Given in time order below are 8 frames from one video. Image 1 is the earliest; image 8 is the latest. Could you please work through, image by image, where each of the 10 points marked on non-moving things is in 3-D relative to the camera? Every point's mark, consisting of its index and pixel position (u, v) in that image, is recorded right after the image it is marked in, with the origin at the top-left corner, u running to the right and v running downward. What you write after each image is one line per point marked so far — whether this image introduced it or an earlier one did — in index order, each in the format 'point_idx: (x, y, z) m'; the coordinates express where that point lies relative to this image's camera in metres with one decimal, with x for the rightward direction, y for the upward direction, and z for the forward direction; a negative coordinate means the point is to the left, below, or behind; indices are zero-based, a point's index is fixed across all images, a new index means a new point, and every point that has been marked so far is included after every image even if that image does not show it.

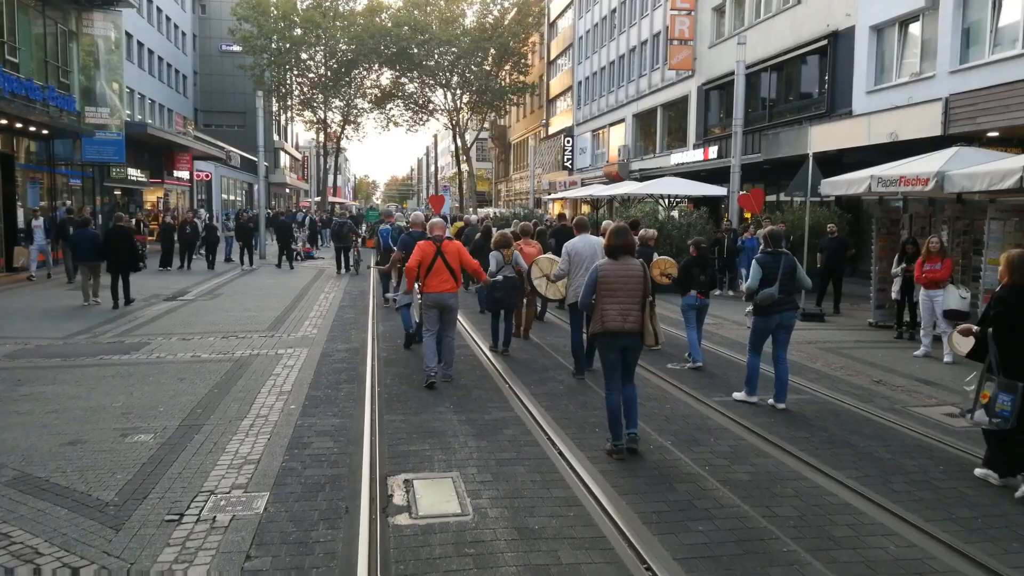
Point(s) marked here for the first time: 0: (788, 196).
0: (+5.5, +1.8, +15.9) m
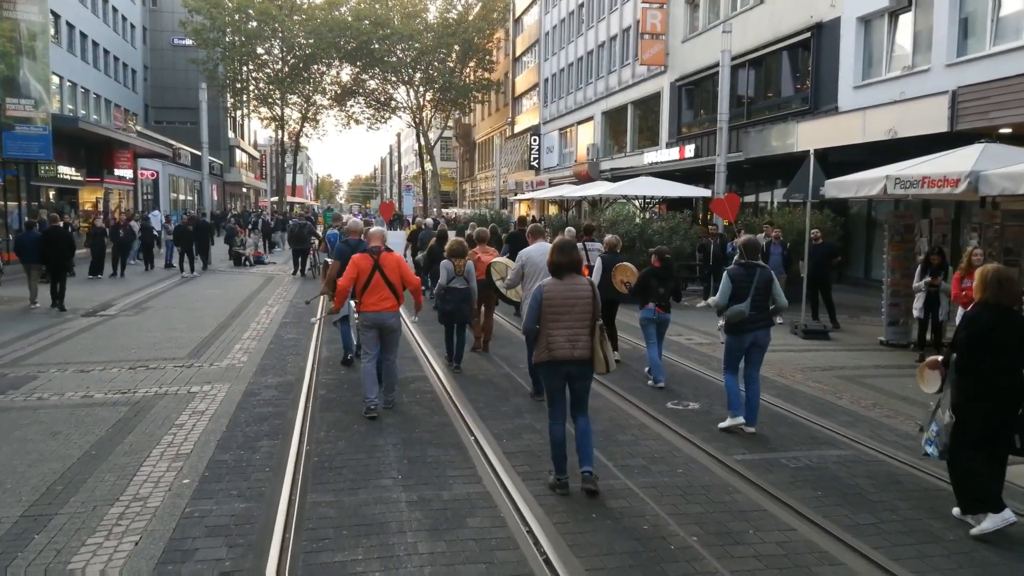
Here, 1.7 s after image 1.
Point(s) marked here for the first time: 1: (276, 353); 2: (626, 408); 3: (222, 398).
0: (+4.9, +1.6, +14.3) m
1: (-3.3, -0.9, +11.3) m
2: (+1.2, -1.2, +8.3) m
3: (-3.1, -1.2, +8.6) m
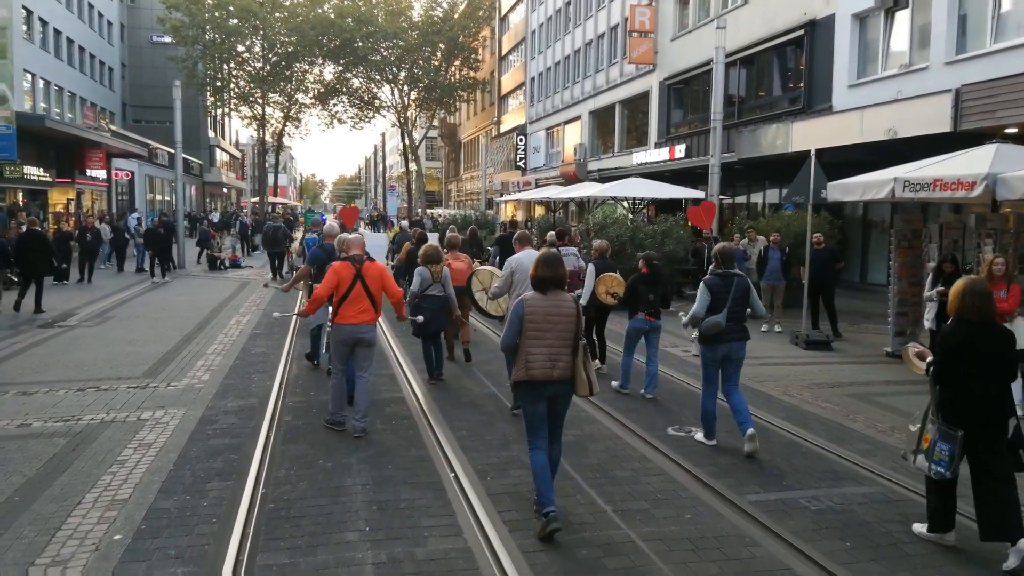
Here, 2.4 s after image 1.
0: (+4.6, +1.5, +13.6) m
1: (-3.5, -1.1, +10.5) m
2: (+1.1, -1.4, +7.5) m
3: (-3.3, -1.3, +7.8) m
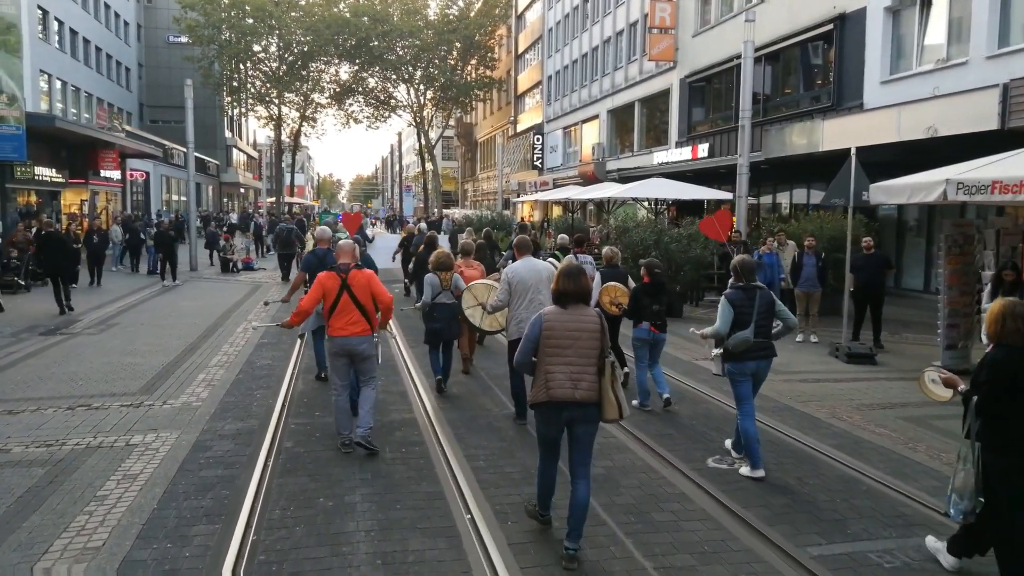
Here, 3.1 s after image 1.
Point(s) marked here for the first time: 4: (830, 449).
0: (+4.9, +1.3, +12.8) m
1: (-3.3, -1.2, +9.8) m
2: (+1.3, -1.5, +6.7) m
3: (-3.1, -1.5, +7.1) m
4: (+2.9, -1.5, +7.4) m
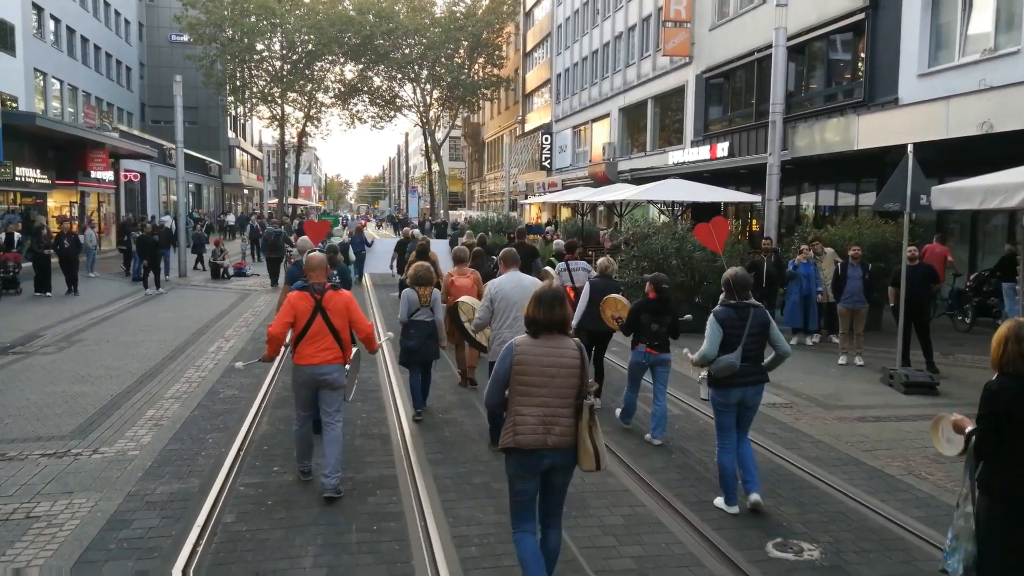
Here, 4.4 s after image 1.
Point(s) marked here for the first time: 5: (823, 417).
0: (+5.0, +1.1, +11.2) m
1: (-3.2, -1.4, +8.3) m
2: (+1.3, -1.7, +5.2) m
3: (-3.1, -1.7, +5.6) m
4: (+2.9, -1.7, +5.8) m
5: (+3.4, -1.4, +8.8) m
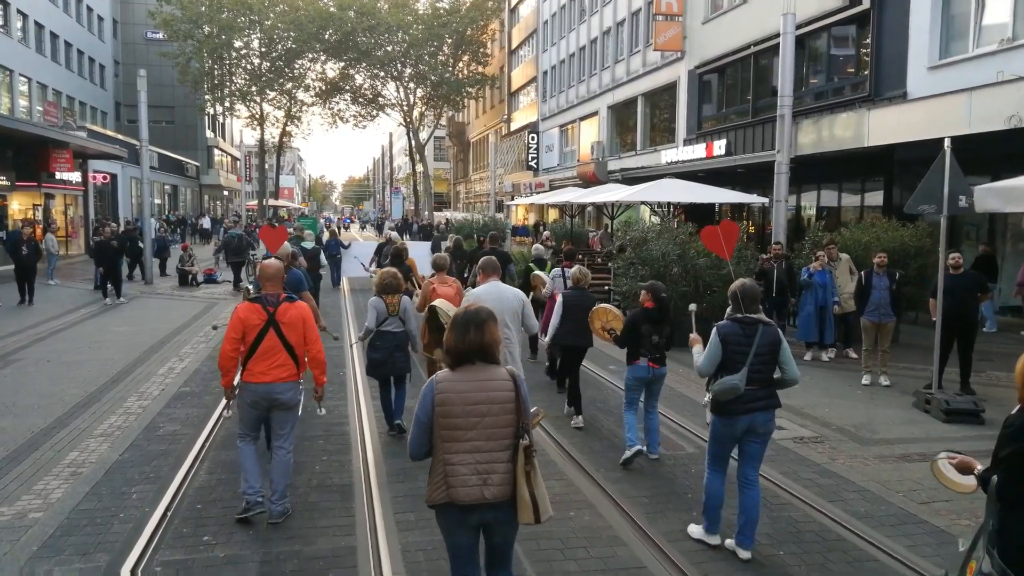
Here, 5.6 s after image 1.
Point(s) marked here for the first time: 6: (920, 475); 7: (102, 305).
0: (+4.8, +0.9, +9.9) m
1: (-3.3, -1.6, +6.9) m
2: (+1.2, -1.9, +3.9) m
3: (-3.1, -1.9, +4.3) m
4: (+2.9, -1.9, +4.6) m
5: (+3.3, -1.6, +7.5) m
6: (+3.6, -1.6, +7.0) m
7: (-10.0, -0.4, +19.7) m
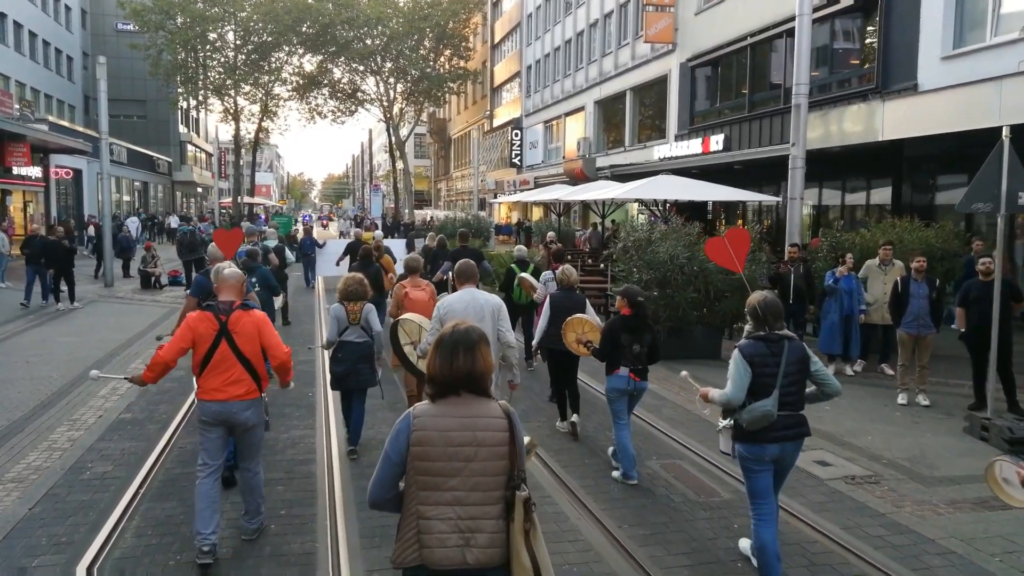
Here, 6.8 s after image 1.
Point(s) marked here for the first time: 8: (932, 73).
0: (+4.8, +0.8, +8.8) m
1: (-3.3, -1.7, +5.6) m
2: (+1.3, -2.0, +2.6) m
3: (-3.0, -2.0, +2.9) m
4: (+3.0, -2.0, +3.3) m
5: (+3.3, -1.7, +6.3) m
6: (+3.6, -1.7, +5.8) m
7: (-10.3, -0.5, +18.1) m
8: (+9.2, +4.7, +17.6) m
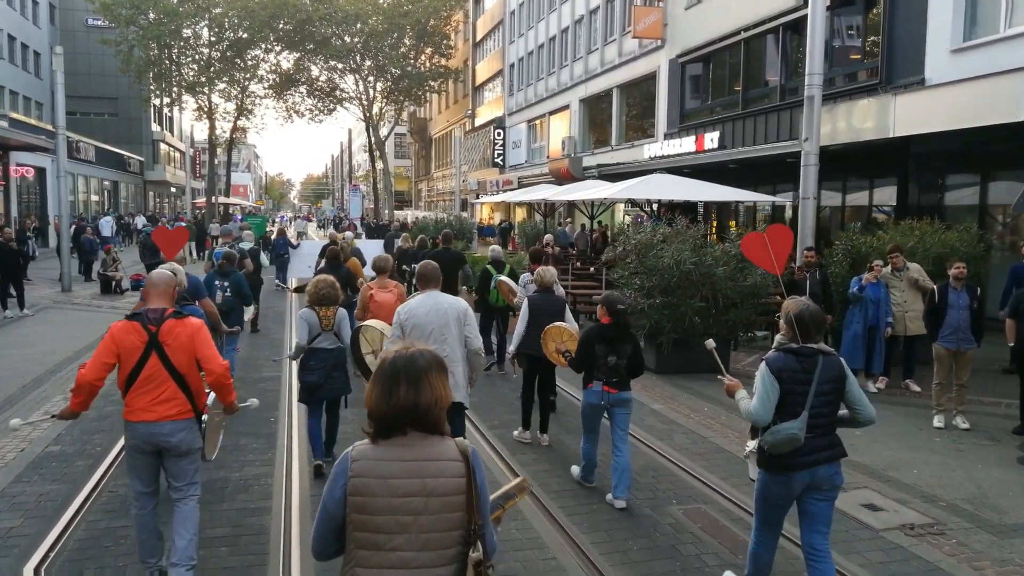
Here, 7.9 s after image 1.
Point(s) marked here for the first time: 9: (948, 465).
0: (+4.7, +0.7, +7.7) m
1: (-3.3, -1.8, +4.3) m
2: (+1.4, -2.1, +1.5) m
3: (-3.0, -2.1, +1.7) m
4: (+3.0, -2.1, +2.3) m
5: (+3.3, -1.8, +5.3) m
6: (+3.6, -1.8, +4.7) m
7: (-10.6, -0.6, +16.7) m
8: (+8.9, +4.6, +16.7) m
9: (+4.0, -1.6, +7.3) m
